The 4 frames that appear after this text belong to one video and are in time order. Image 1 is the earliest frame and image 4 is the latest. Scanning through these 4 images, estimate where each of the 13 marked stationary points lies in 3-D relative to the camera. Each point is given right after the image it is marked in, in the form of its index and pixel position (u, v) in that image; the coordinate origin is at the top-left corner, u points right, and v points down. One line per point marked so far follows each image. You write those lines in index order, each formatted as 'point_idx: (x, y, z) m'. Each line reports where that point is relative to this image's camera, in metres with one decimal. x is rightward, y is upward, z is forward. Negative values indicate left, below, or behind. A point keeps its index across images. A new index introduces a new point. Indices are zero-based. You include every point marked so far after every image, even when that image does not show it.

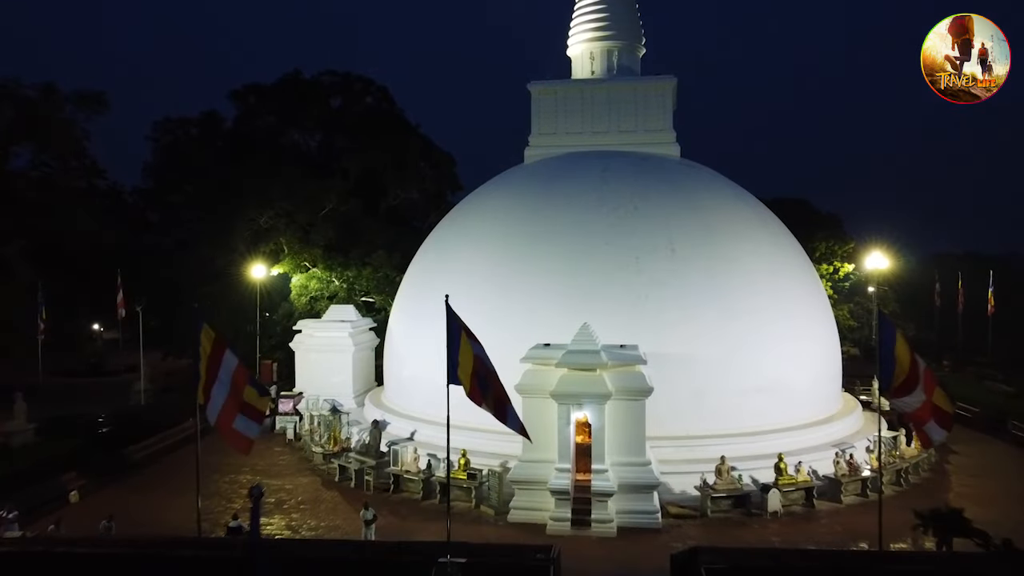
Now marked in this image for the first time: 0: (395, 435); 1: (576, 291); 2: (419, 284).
0: (-2.0, -2.6, +12.6) m
1: (+1.0, -0.1, +11.7) m
2: (-1.7, +0.1, +13.6) m
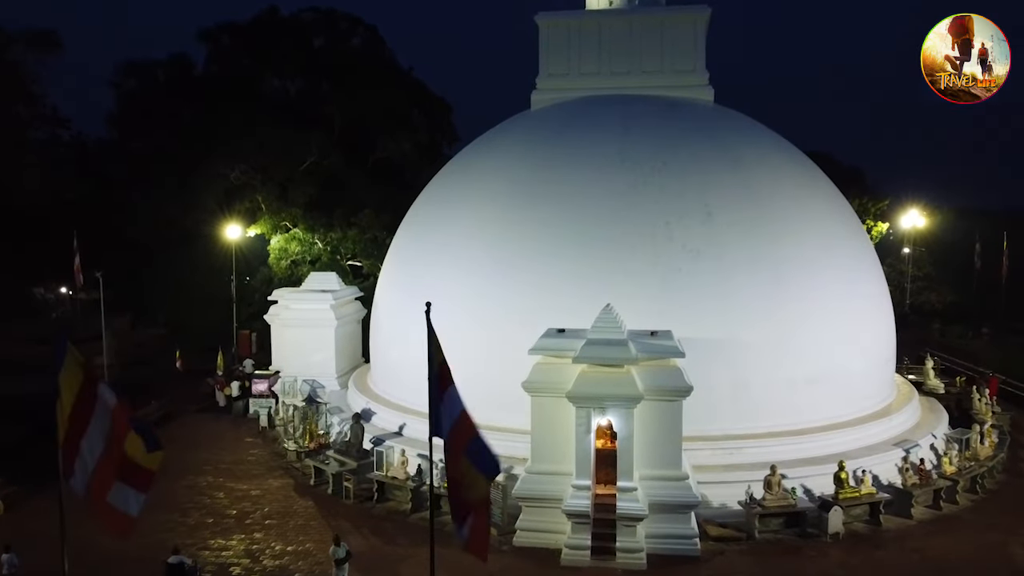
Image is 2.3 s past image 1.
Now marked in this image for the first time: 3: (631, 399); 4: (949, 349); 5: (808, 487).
0: (-2.0, -2.1, +10.8) m
1: (+1.1, +0.3, +9.8) m
2: (-1.7, +0.6, +11.7) m
3: (+1.3, -1.2, +7.6) m
4: (+12.2, -1.7, +20.0) m
5: (+3.8, -2.5, +9.2) m
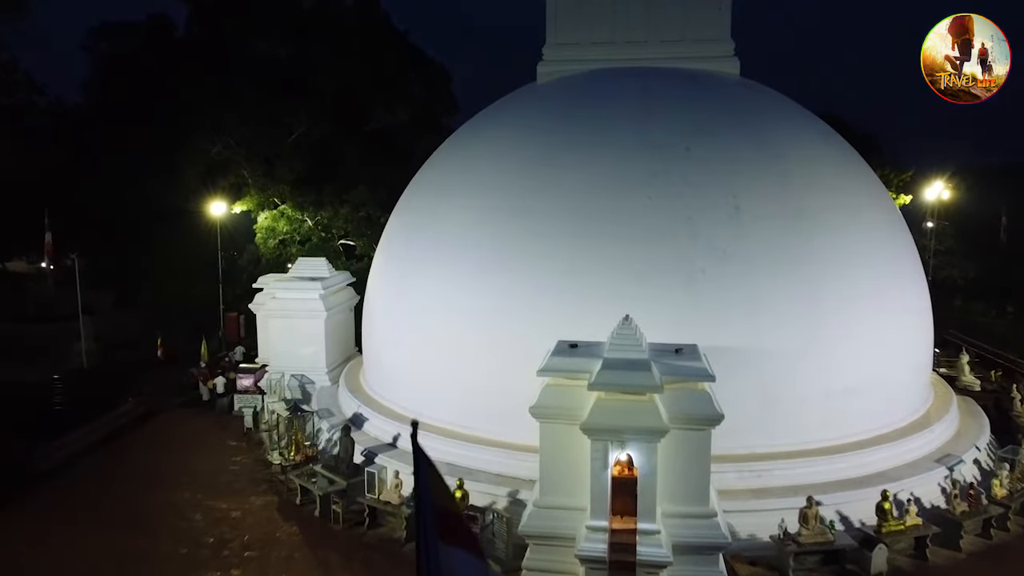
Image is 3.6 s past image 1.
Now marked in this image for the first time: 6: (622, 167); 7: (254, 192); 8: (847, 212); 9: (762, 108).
0: (-1.9, -2.1, +9.9) m
1: (+1.2, +0.3, +8.8) m
2: (-1.6, +0.7, +10.6) m
3: (+1.3, -1.3, +6.7) m
4: (+12.3, -1.1, +19.1) m
5: (+3.8, -2.6, +8.3) m
6: (+1.4, +1.6, +9.3) m
7: (-6.0, +2.2, +16.7) m
8: (+4.4, +1.0, +9.4) m
9: (+3.5, +2.5, +10.1) m
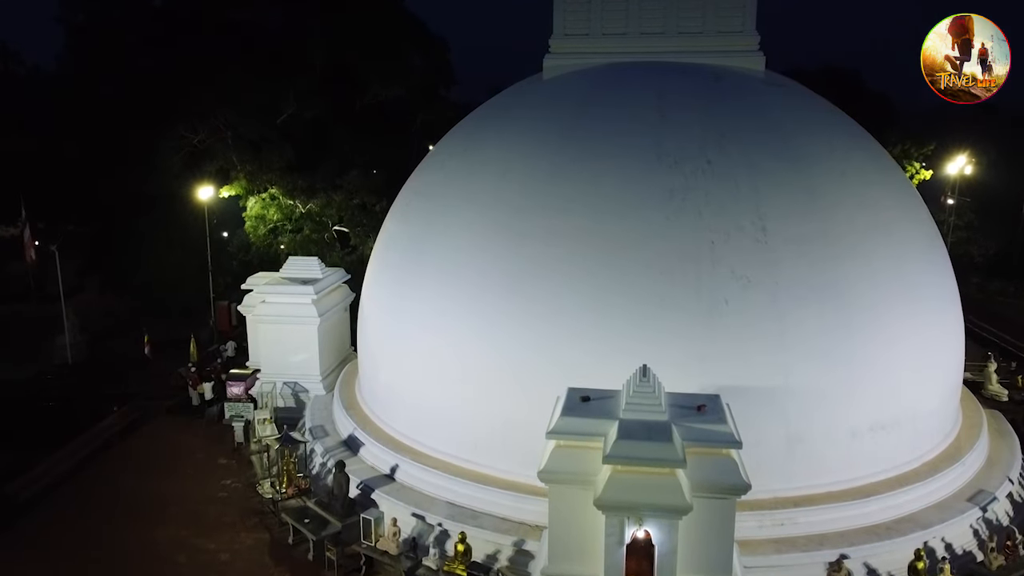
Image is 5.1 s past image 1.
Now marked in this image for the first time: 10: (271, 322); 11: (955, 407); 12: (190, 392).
0: (-1.8, -2.3, +9.4) m
1: (+1.2, 0.0, +8.0) m
2: (-1.6, +0.4, +9.9) m
3: (+1.4, -1.9, +6.1) m
4: (+12.3, -0.7, +18.4) m
5: (+3.9, -3.0, +7.8) m
6: (+1.5, +1.2, +8.4) m
7: (-5.9, +2.5, +15.8) m
8: (+4.4, +0.7, +8.6) m
9: (+3.6, +2.3, +9.2) m
10: (-4.0, -0.6, +12.1) m
11: (+5.8, -1.6, +9.4) m
12: (-5.8, -1.9, +13.0) m
